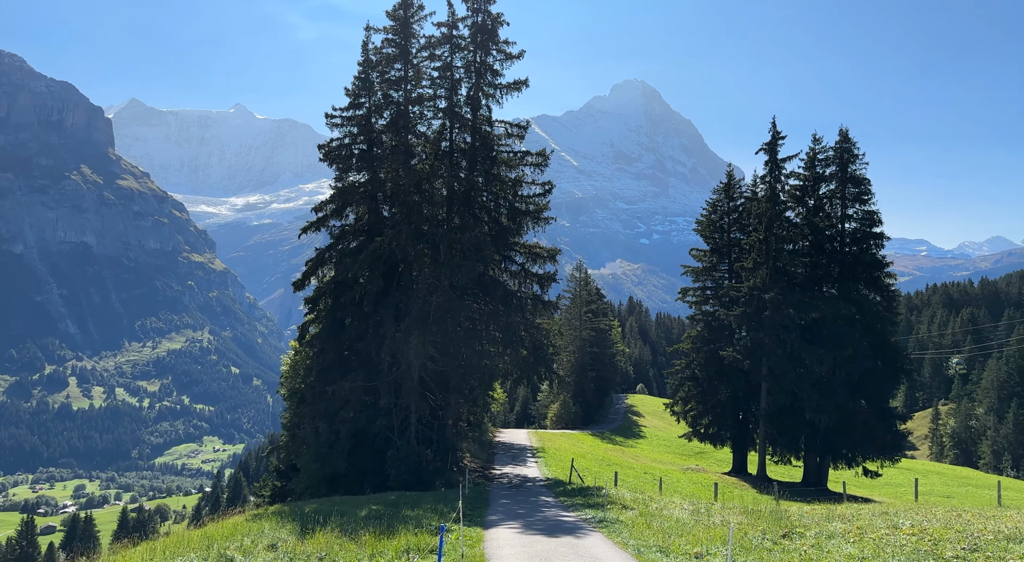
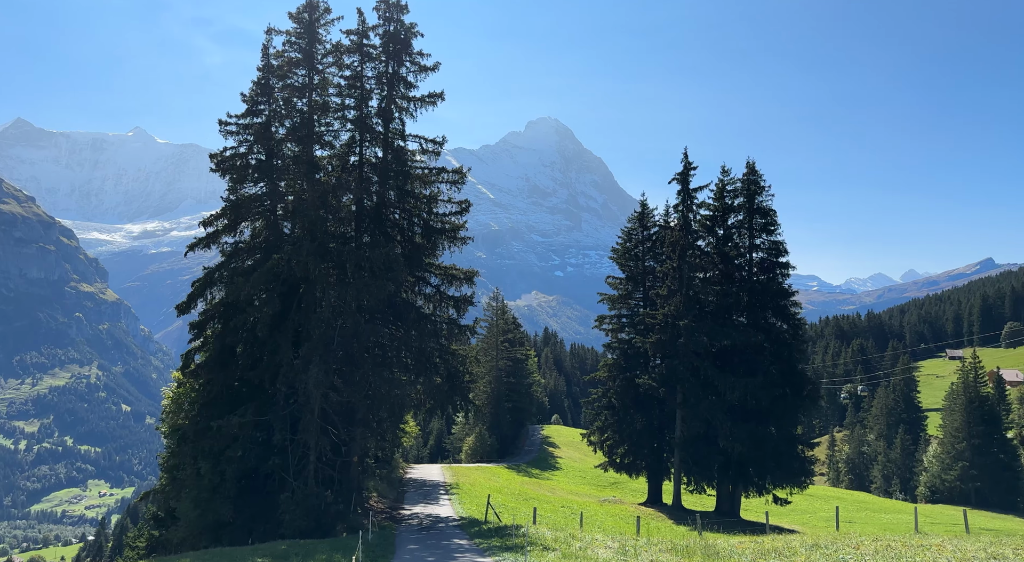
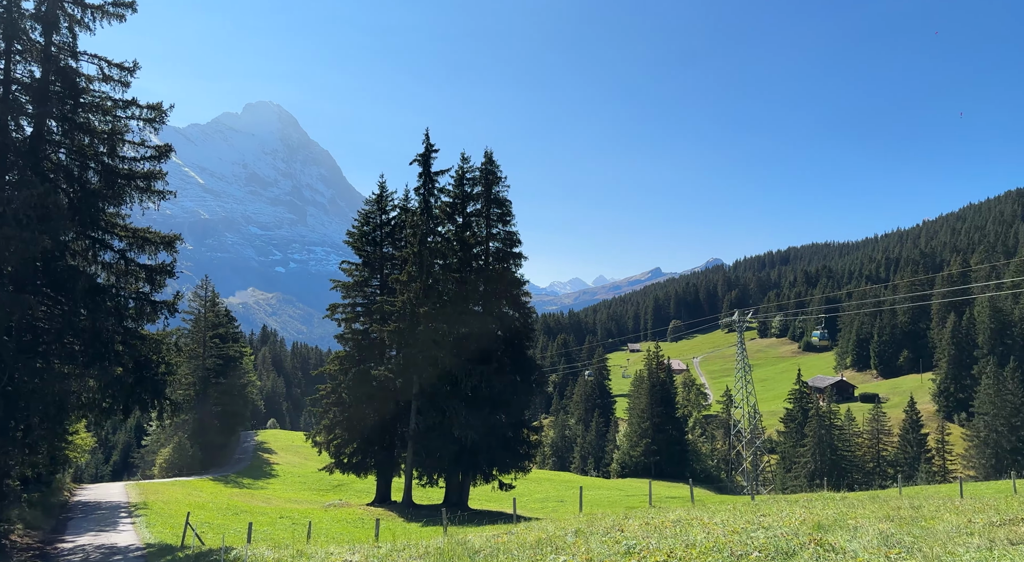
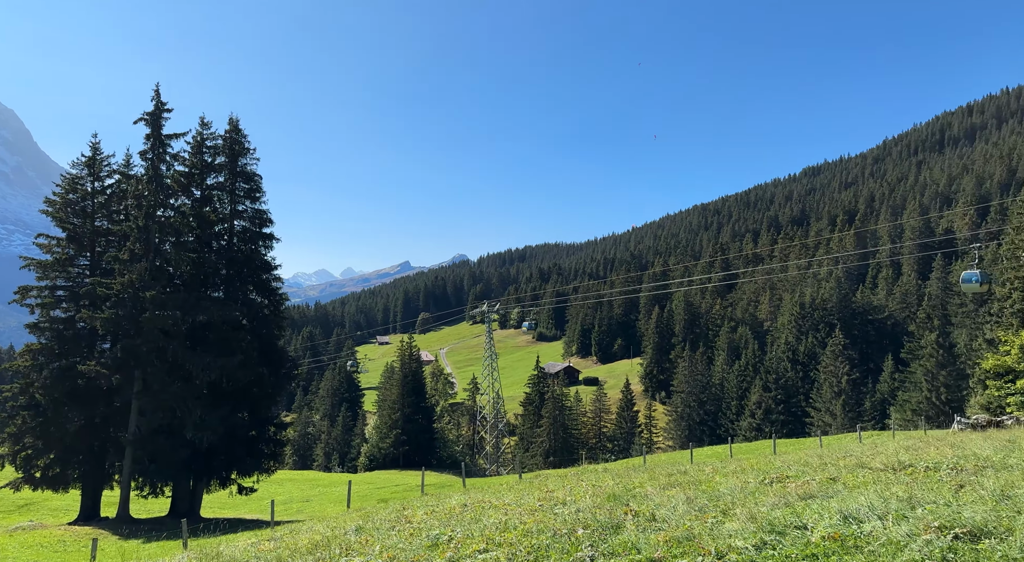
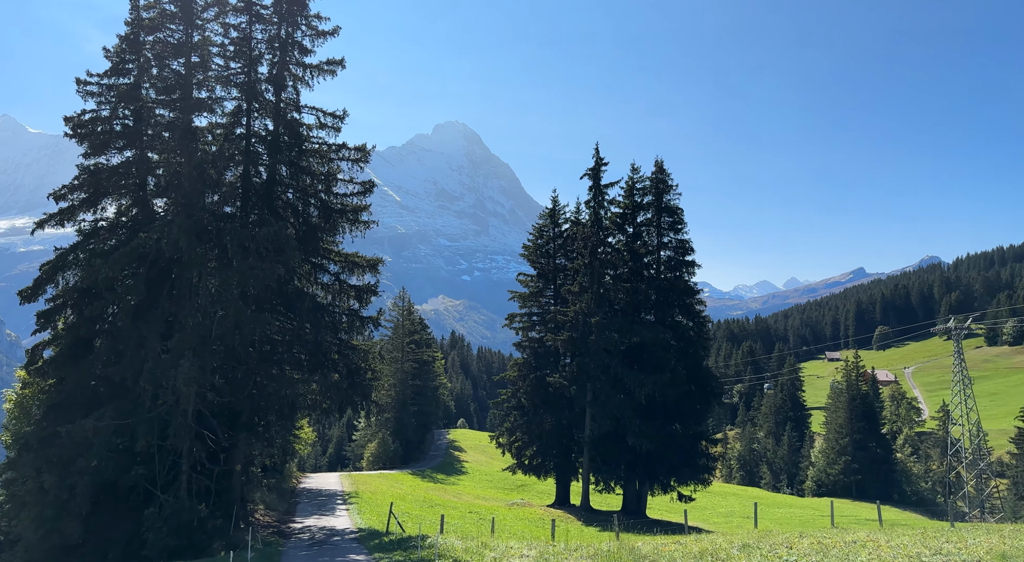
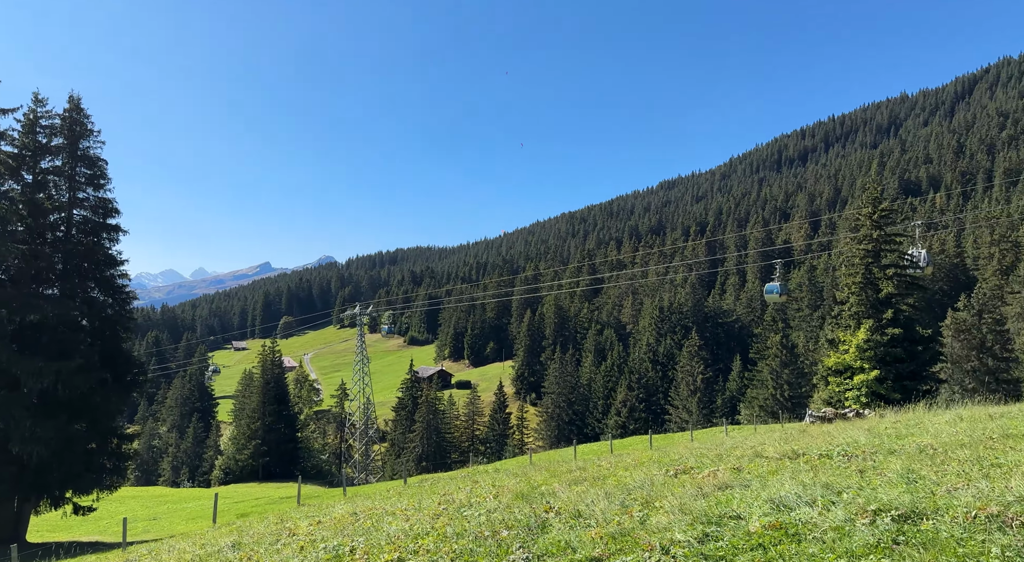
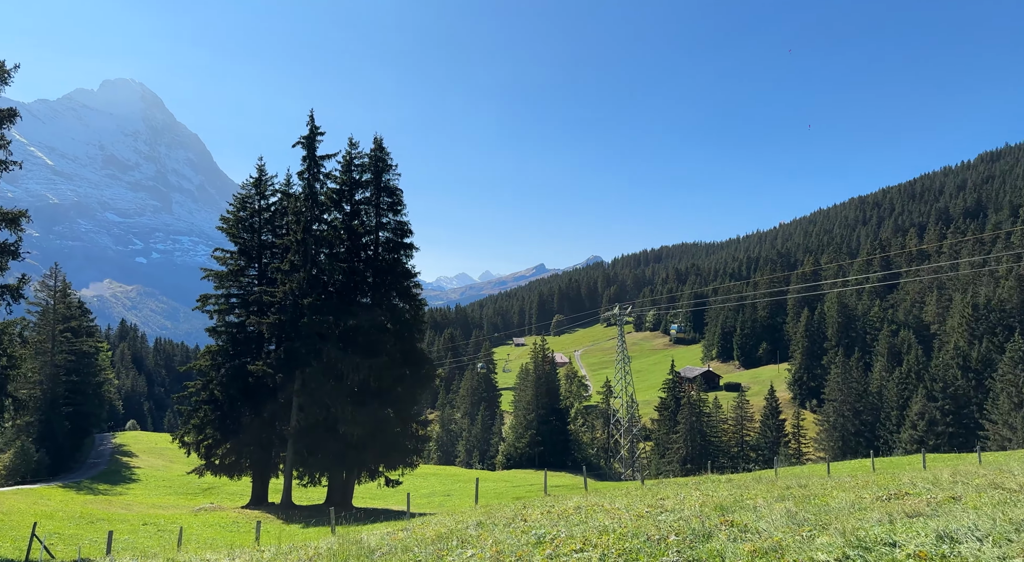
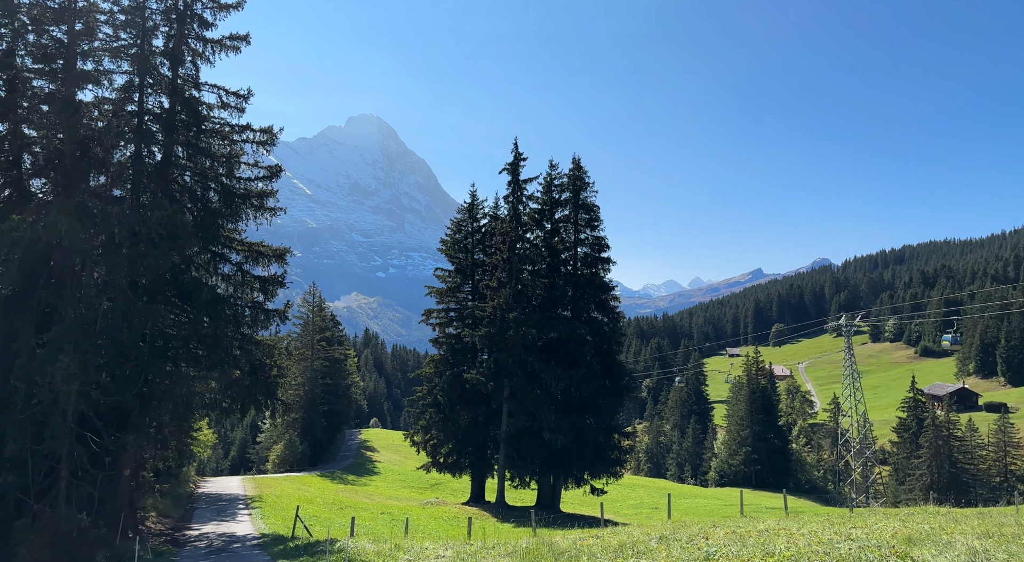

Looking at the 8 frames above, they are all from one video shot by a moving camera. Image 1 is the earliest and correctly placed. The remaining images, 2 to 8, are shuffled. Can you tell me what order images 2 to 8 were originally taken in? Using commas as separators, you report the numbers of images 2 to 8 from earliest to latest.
2, 5, 8, 3, 7, 4, 6
